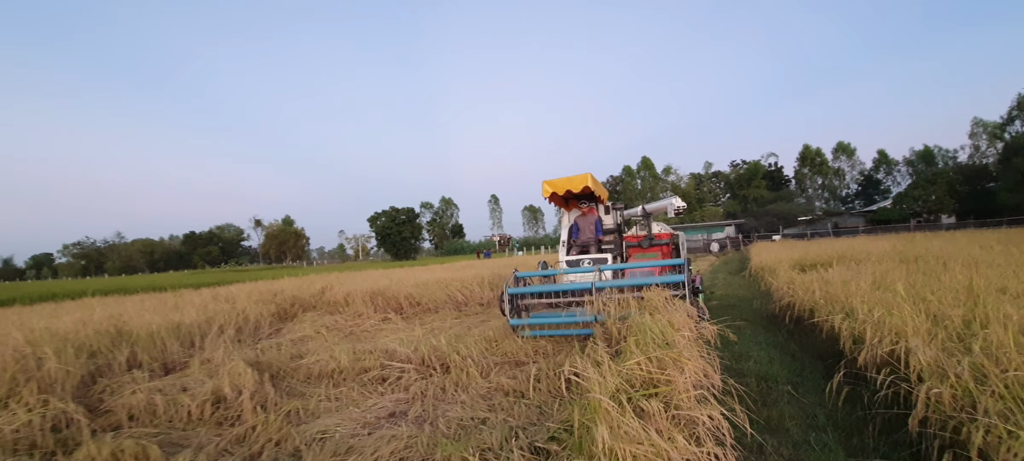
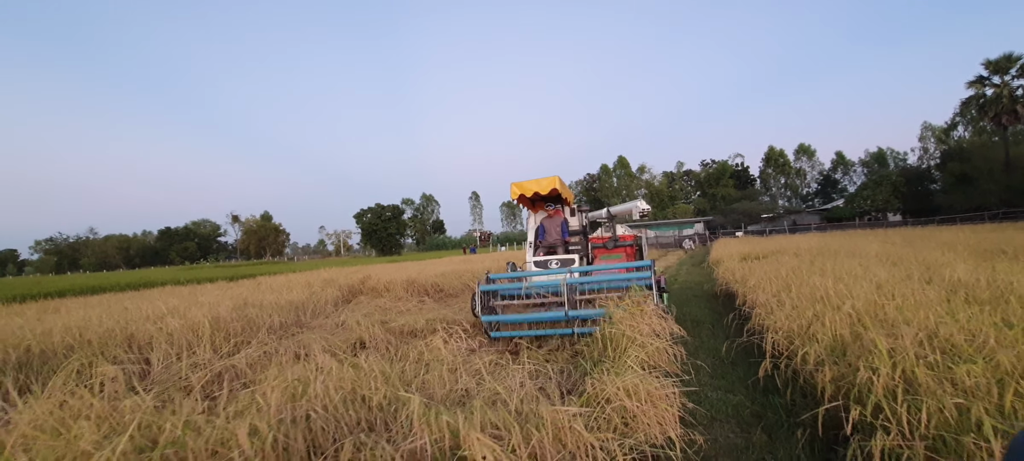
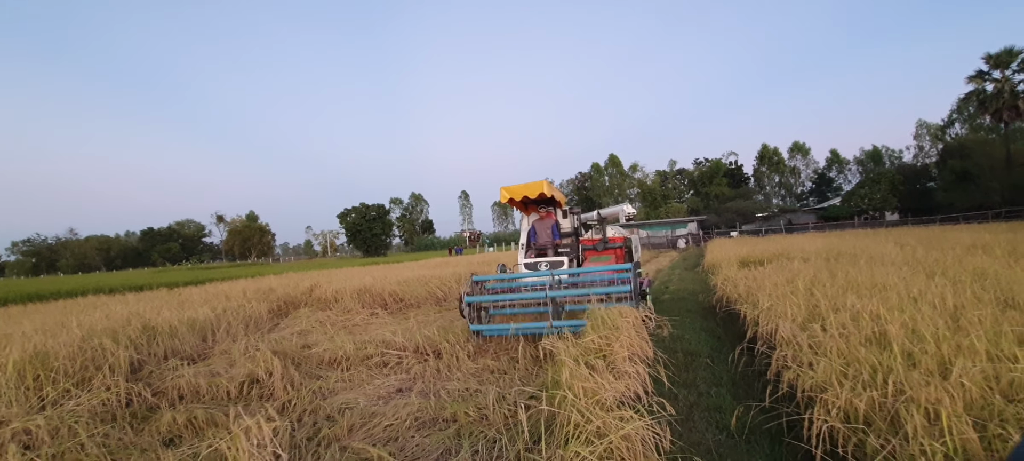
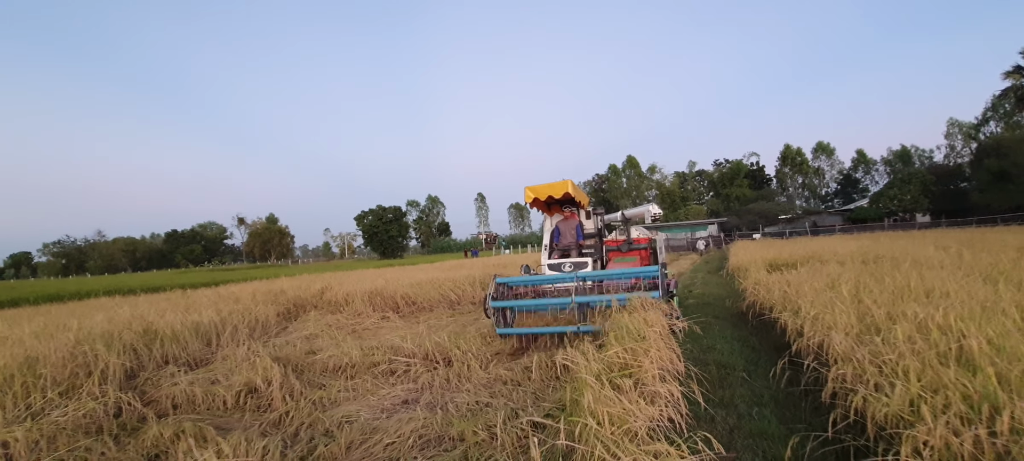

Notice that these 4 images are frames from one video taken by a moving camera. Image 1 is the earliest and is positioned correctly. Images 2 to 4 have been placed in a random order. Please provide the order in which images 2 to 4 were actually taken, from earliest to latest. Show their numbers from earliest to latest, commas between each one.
4, 3, 2
